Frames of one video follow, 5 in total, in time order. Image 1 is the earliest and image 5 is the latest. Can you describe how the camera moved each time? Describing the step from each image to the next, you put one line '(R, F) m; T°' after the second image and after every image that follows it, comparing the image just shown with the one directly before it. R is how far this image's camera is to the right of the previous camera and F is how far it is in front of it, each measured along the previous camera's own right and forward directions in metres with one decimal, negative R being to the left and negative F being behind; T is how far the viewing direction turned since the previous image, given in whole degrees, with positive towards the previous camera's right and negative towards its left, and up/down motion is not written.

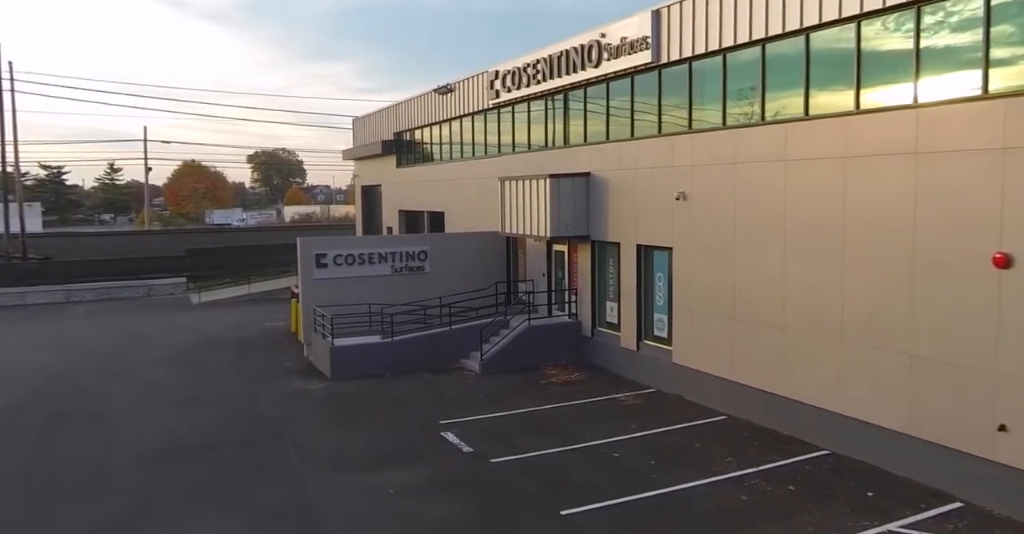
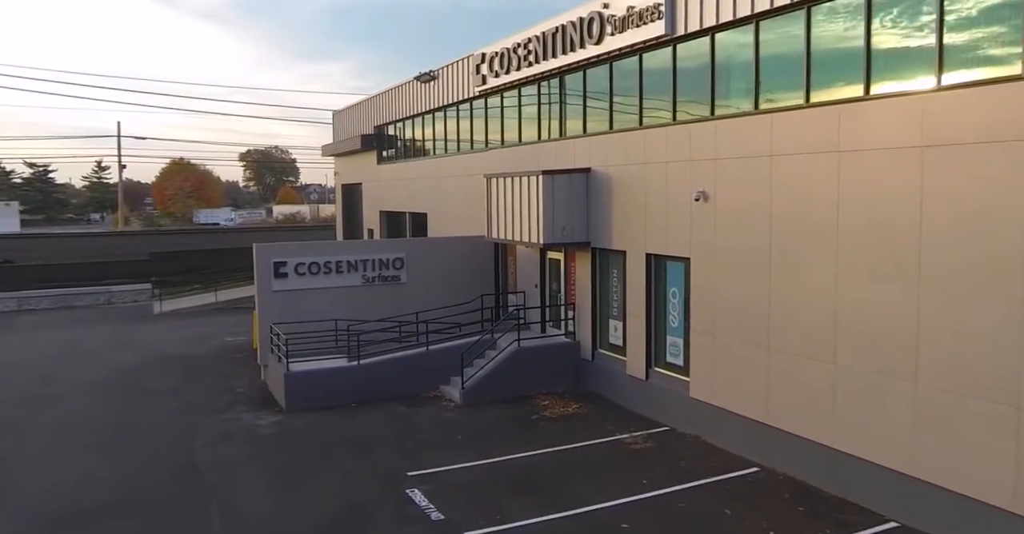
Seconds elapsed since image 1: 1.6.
(+0.2, +2.7) m; 0°
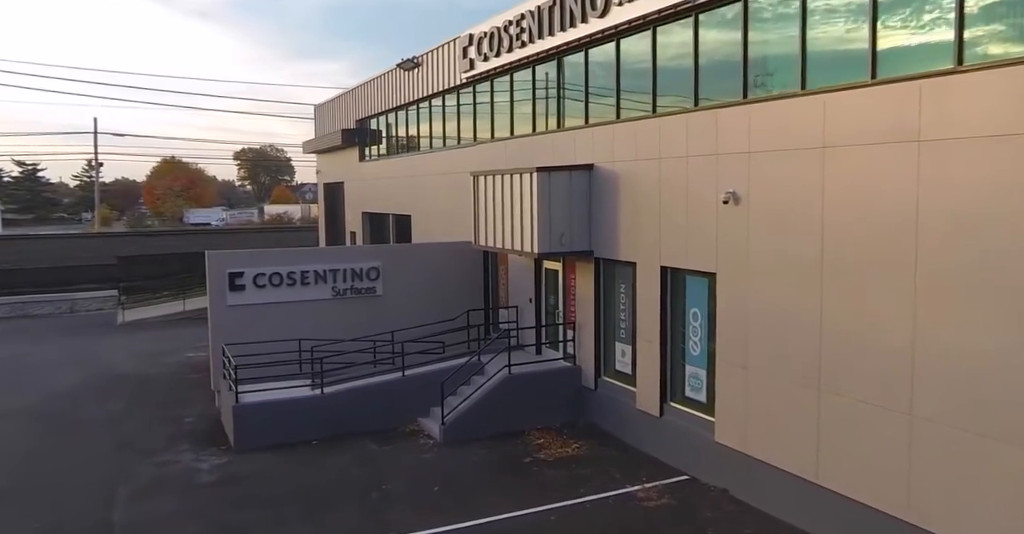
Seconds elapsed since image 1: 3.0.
(+0.2, +2.4) m; 0°
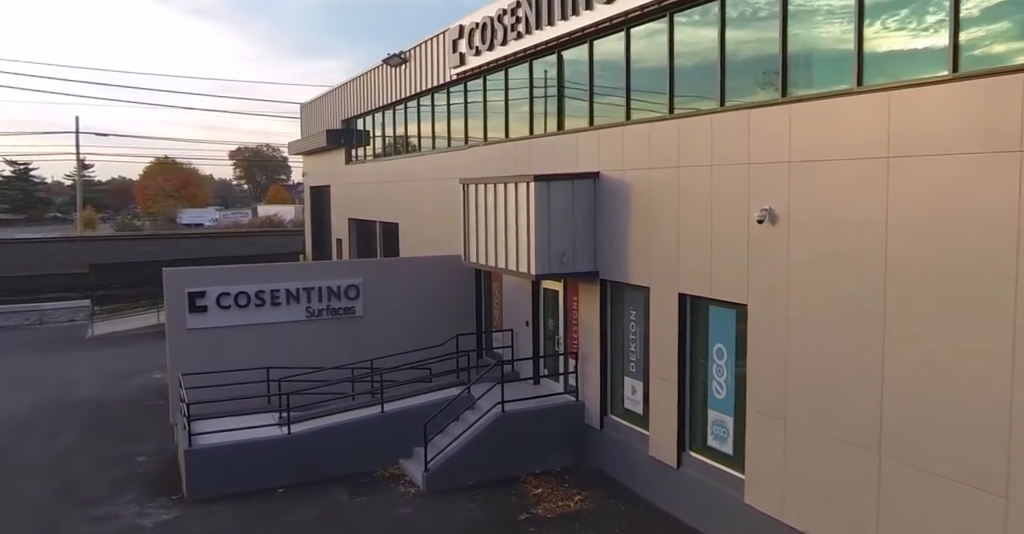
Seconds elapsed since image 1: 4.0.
(+0.1, +1.7) m; 0°
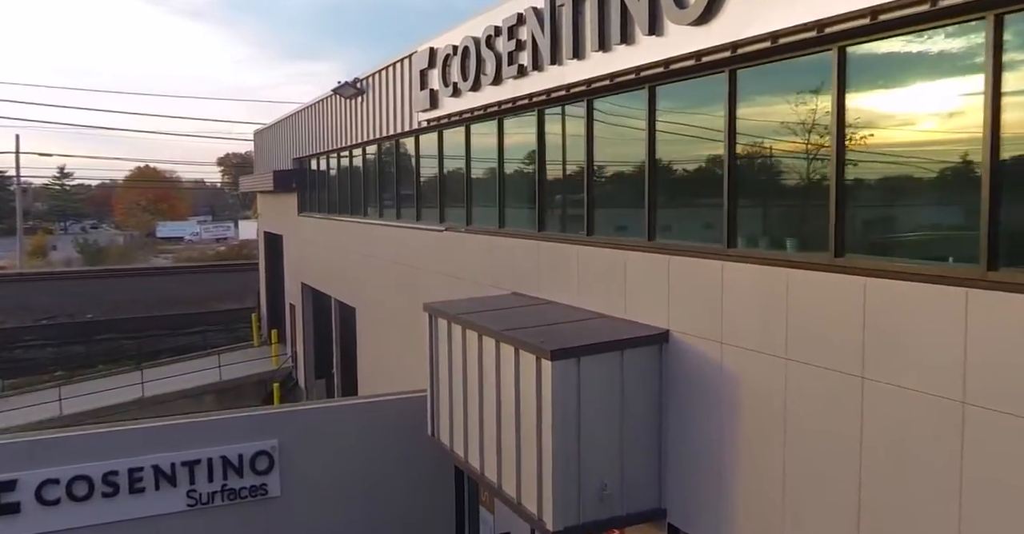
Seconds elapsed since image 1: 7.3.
(0.0, +5.4) m; 0°
